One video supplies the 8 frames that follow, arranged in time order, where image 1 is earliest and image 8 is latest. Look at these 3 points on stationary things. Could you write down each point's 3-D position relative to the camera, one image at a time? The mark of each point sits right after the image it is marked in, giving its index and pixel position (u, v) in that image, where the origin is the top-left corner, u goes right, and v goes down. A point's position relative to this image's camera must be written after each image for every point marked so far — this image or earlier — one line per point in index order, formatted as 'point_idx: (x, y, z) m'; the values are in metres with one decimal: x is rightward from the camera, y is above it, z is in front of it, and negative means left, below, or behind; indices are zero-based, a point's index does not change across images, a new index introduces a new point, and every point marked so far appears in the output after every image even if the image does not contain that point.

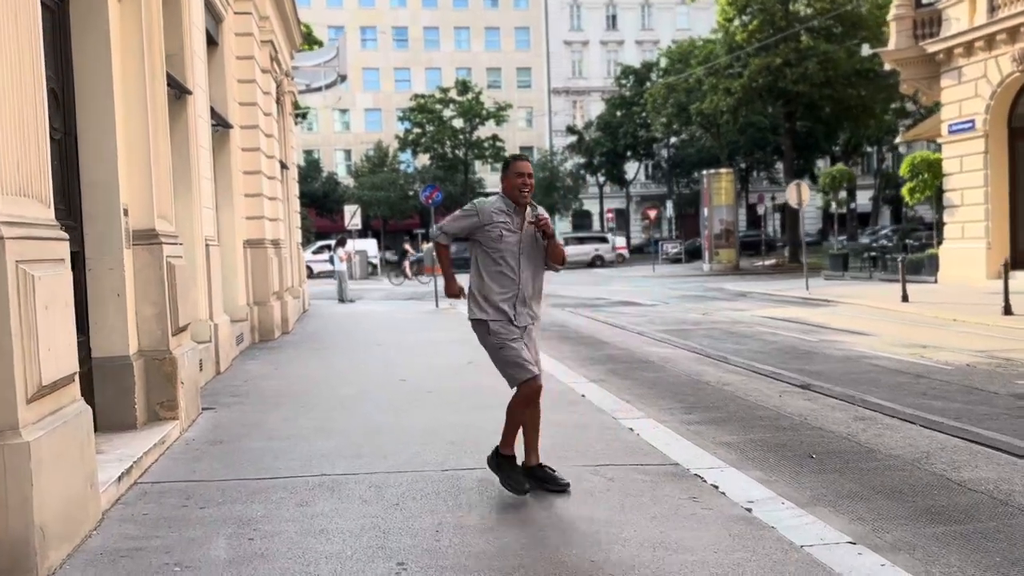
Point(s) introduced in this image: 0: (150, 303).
0: (-2.6, -0.1, +6.1) m
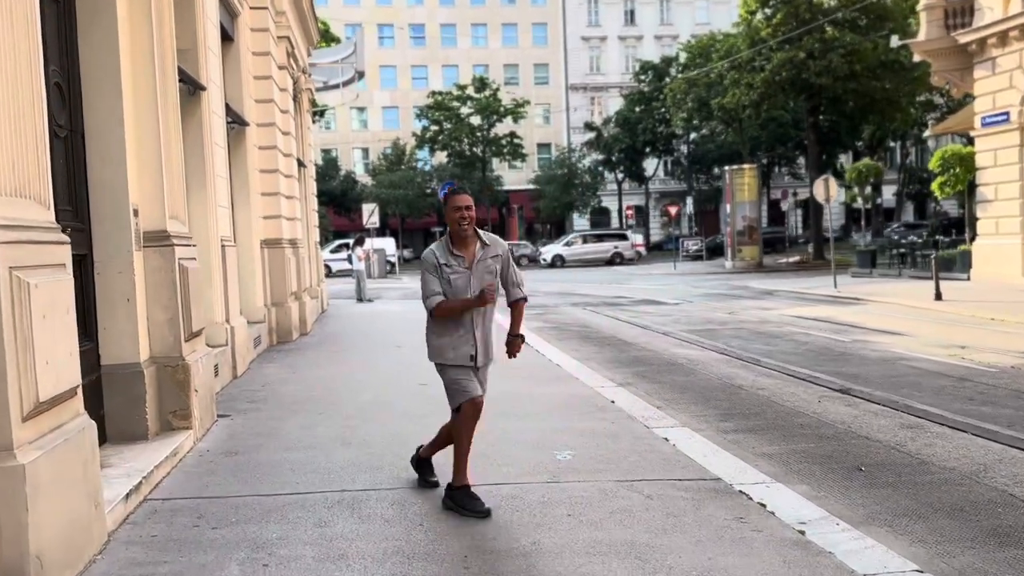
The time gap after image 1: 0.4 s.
0: (-2.4, -0.1, +5.9) m
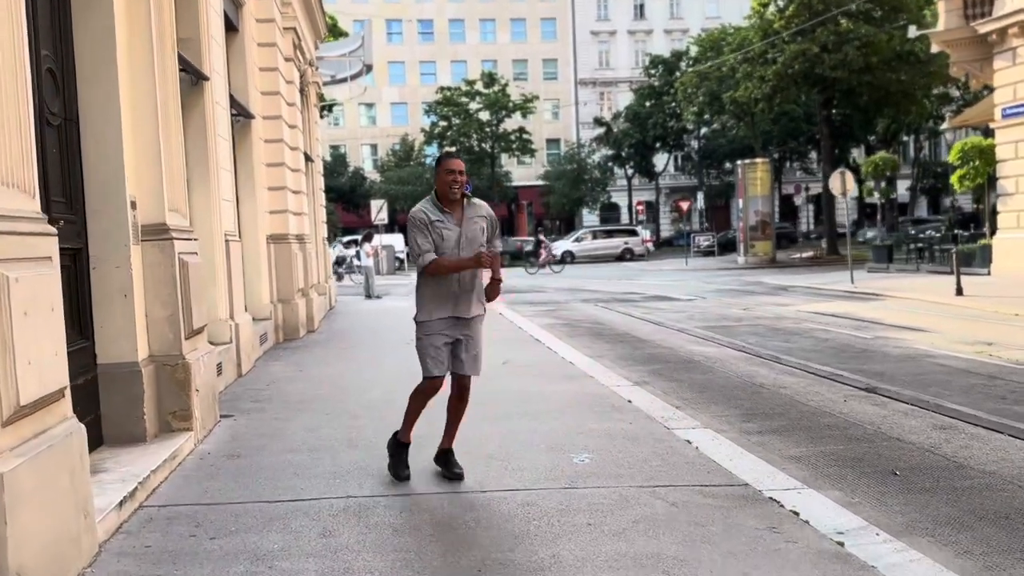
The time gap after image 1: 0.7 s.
0: (-2.3, -0.1, +5.6) m
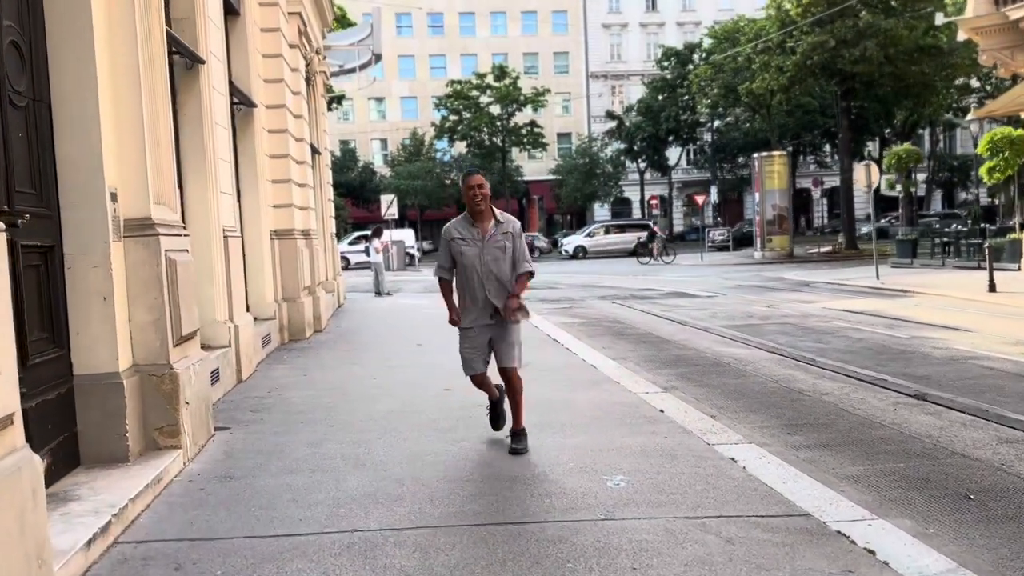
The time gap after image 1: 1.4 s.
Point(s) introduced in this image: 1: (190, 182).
0: (-2.2, -0.1, +5.1) m
1: (-2.8, +0.9, +7.5) m
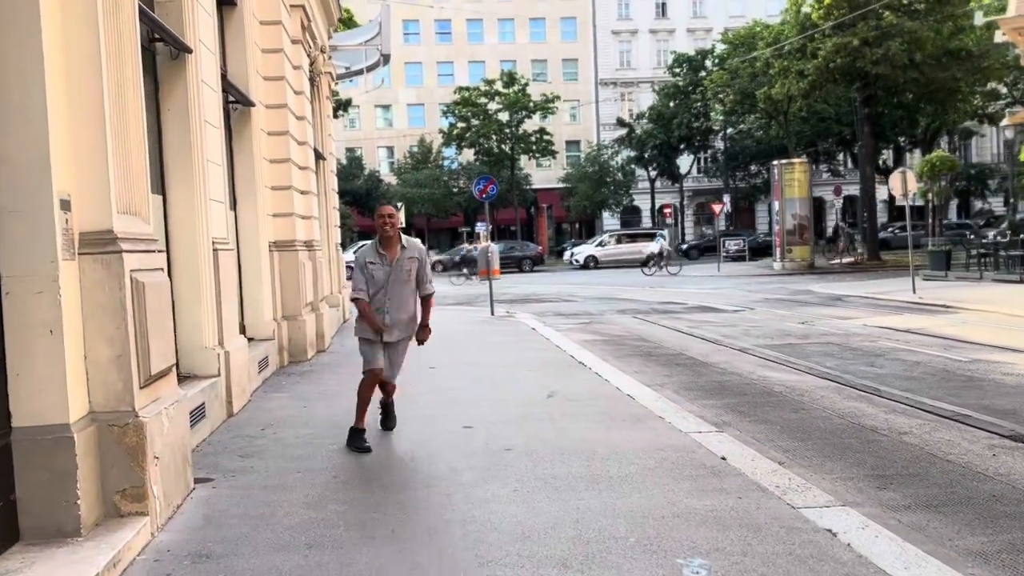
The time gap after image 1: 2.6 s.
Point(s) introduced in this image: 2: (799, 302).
0: (-2.0, -0.3, +4.1) m
1: (-2.6, +0.8, +6.6) m
2: (+6.1, -0.3, +18.2) m
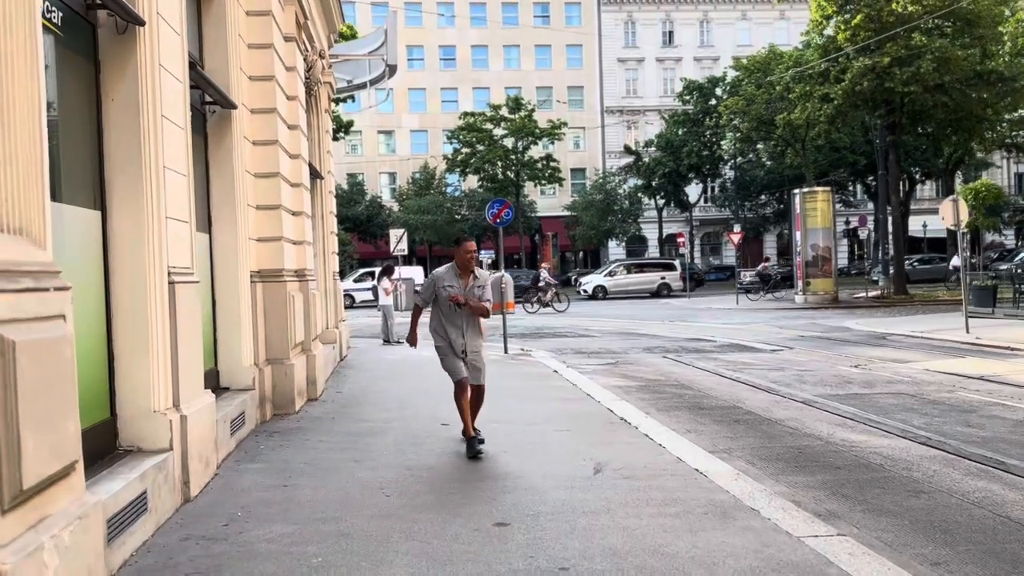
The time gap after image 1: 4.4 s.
0: (-1.7, -0.4, +2.5) m
1: (-2.3, +0.5, +5.0) m
2: (+6.3, -1.0, +16.6) m
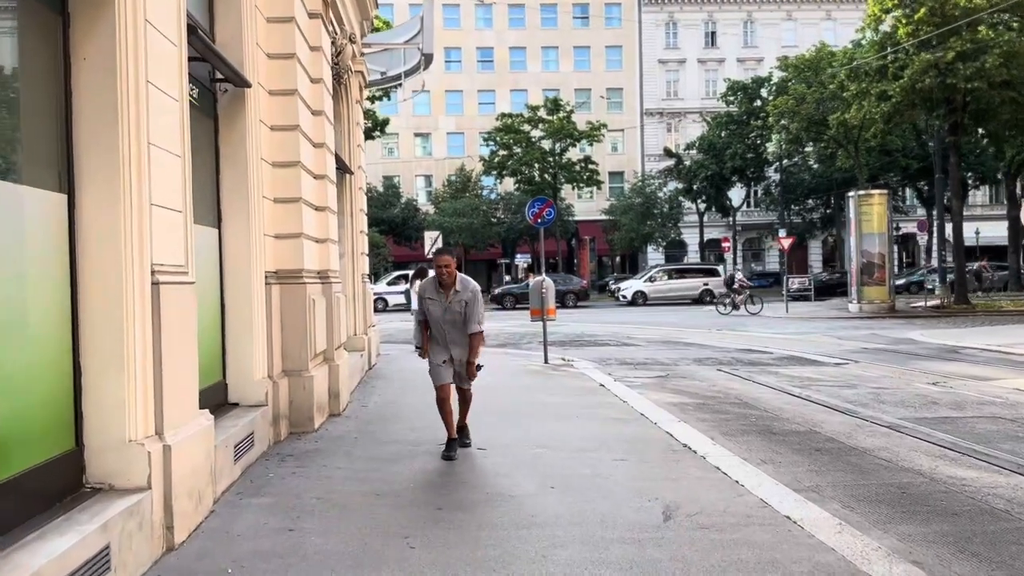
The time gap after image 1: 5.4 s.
0: (-1.5, -0.4, +1.6) m
1: (-2.0, +0.5, +4.1) m
2: (+7.1, -1.2, +15.3) m
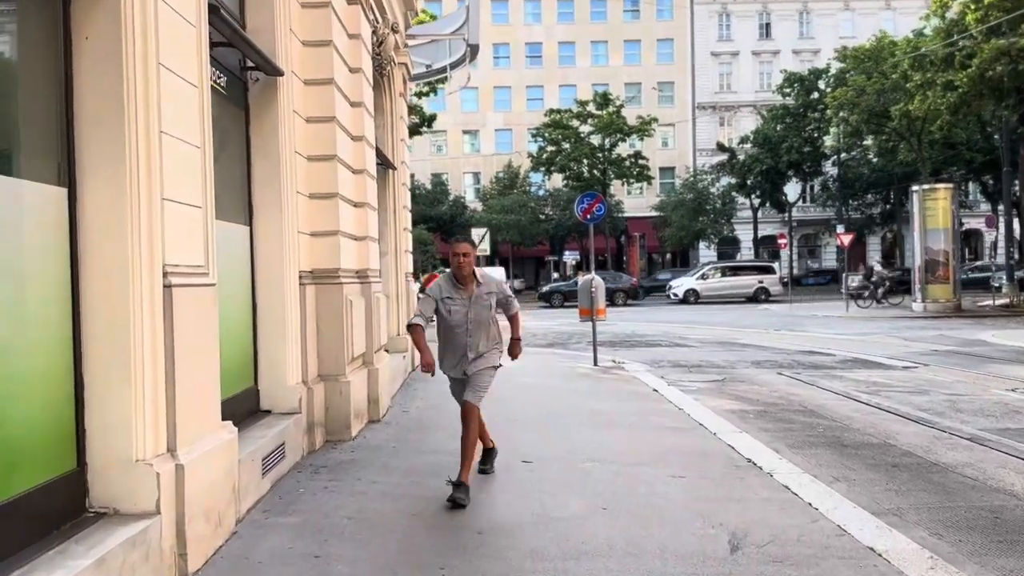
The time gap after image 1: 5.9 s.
0: (-1.4, -0.5, +1.2) m
1: (-1.8, +0.5, +3.7) m
2: (+7.9, -1.2, +14.4) m
